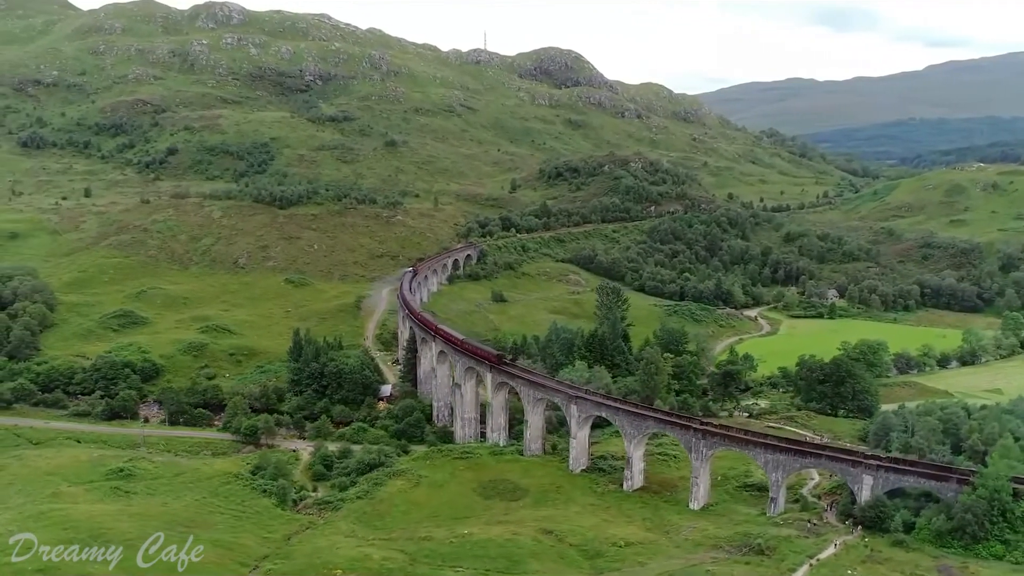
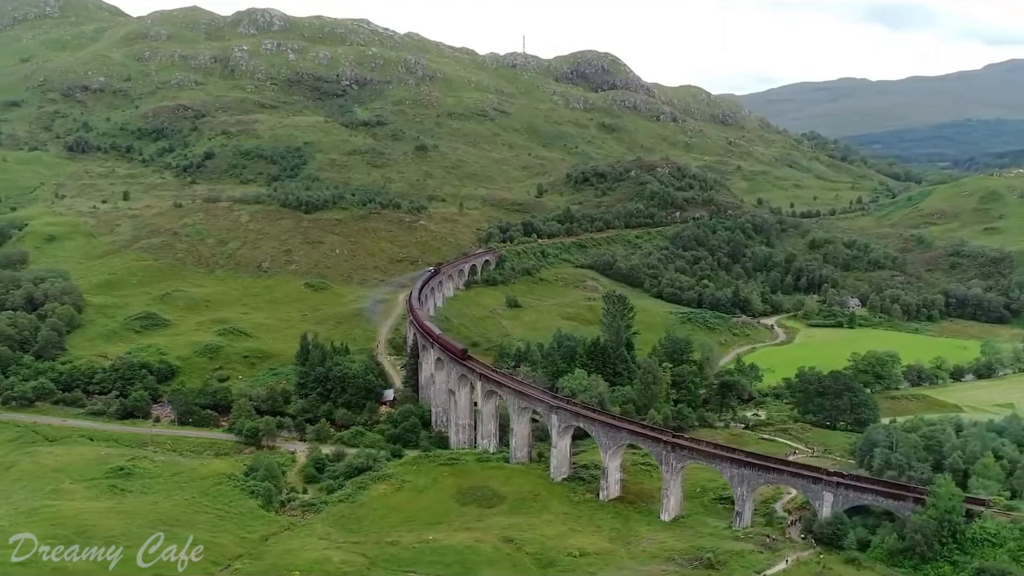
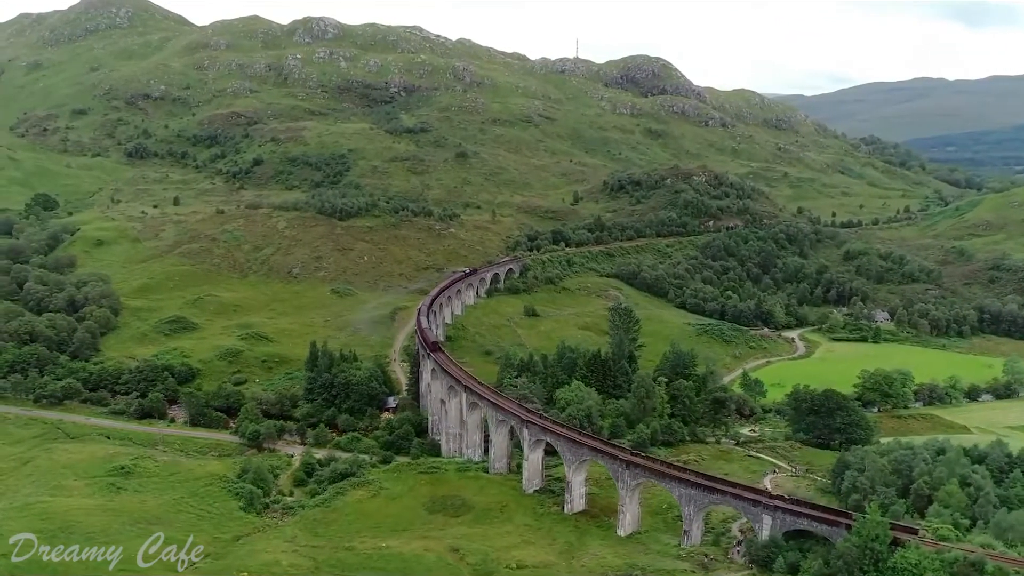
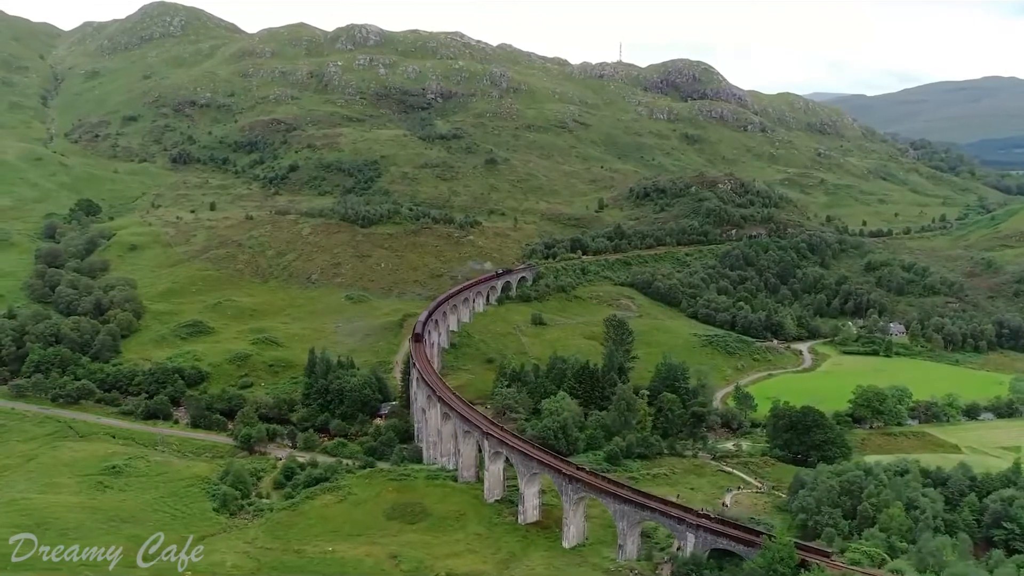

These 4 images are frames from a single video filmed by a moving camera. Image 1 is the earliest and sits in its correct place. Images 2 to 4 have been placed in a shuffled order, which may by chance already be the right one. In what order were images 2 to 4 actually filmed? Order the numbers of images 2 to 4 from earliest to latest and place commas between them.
2, 3, 4
